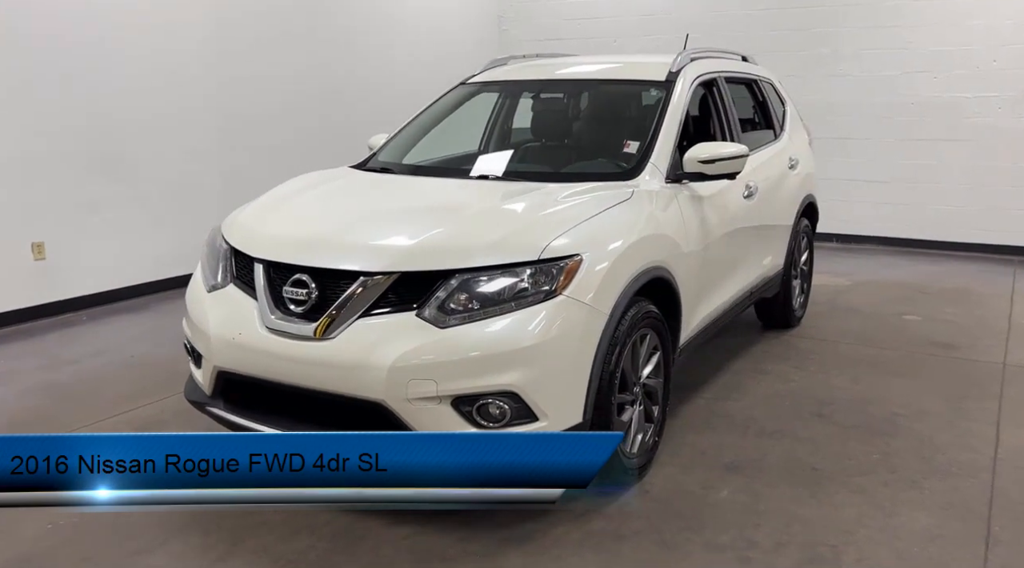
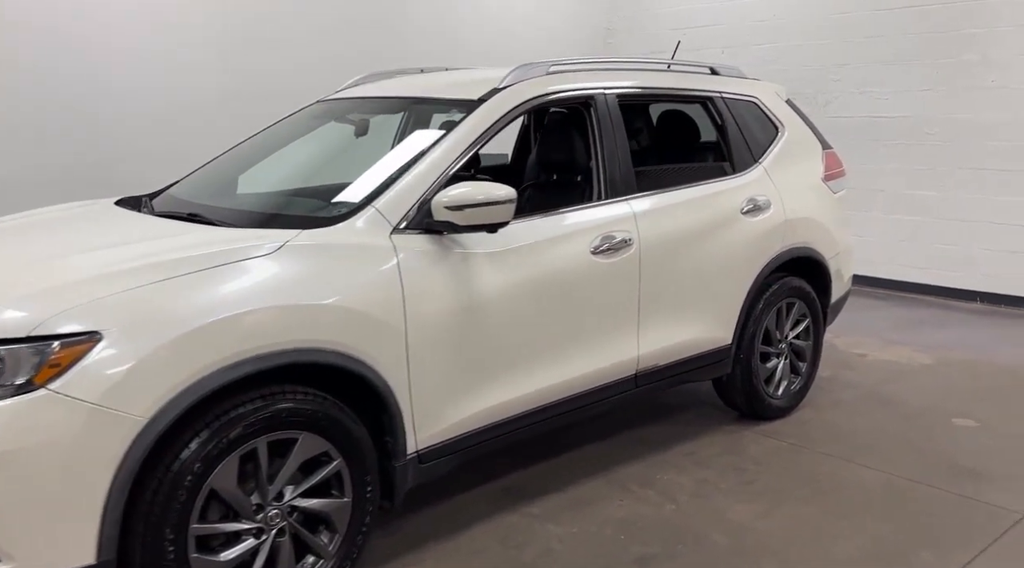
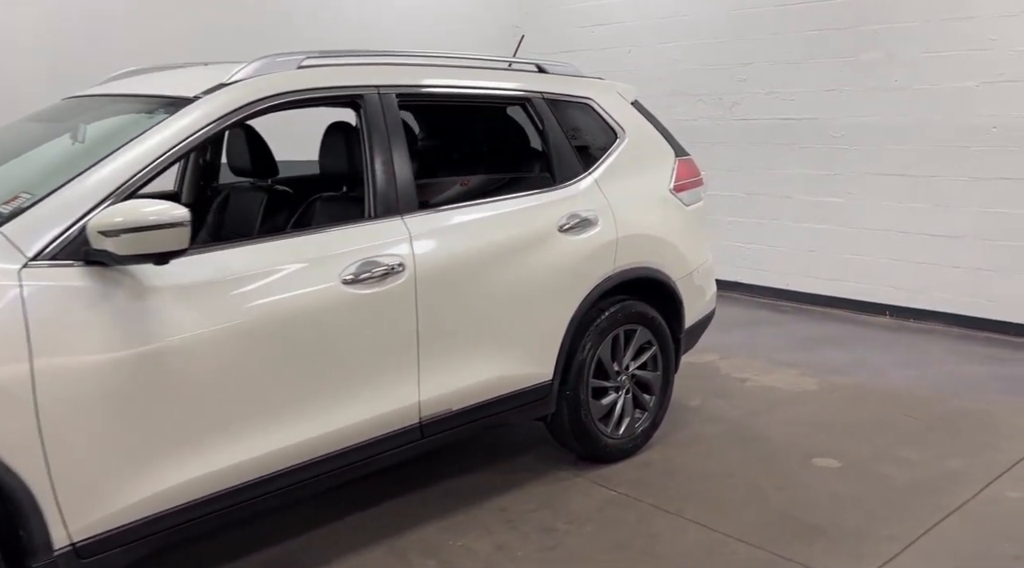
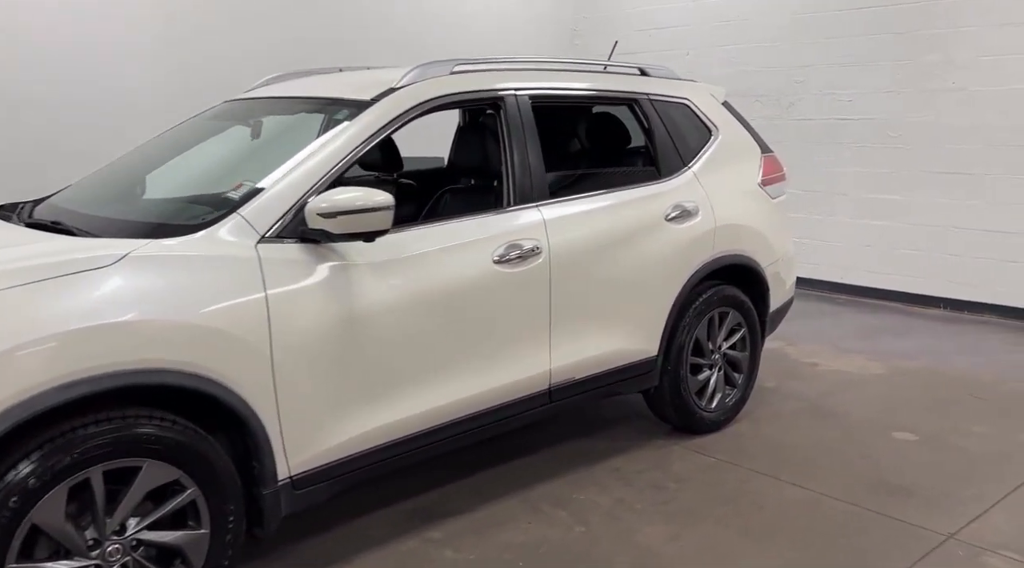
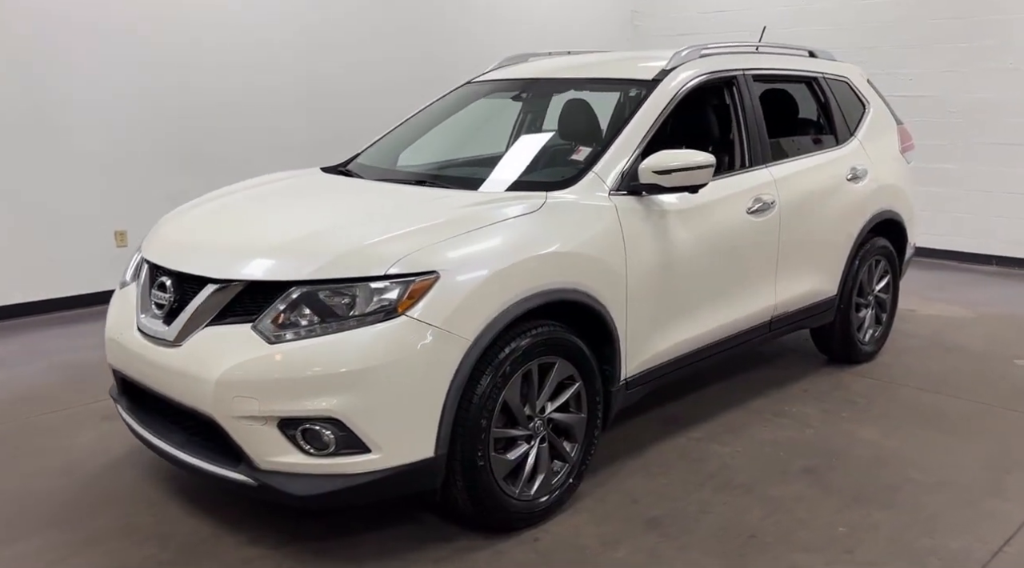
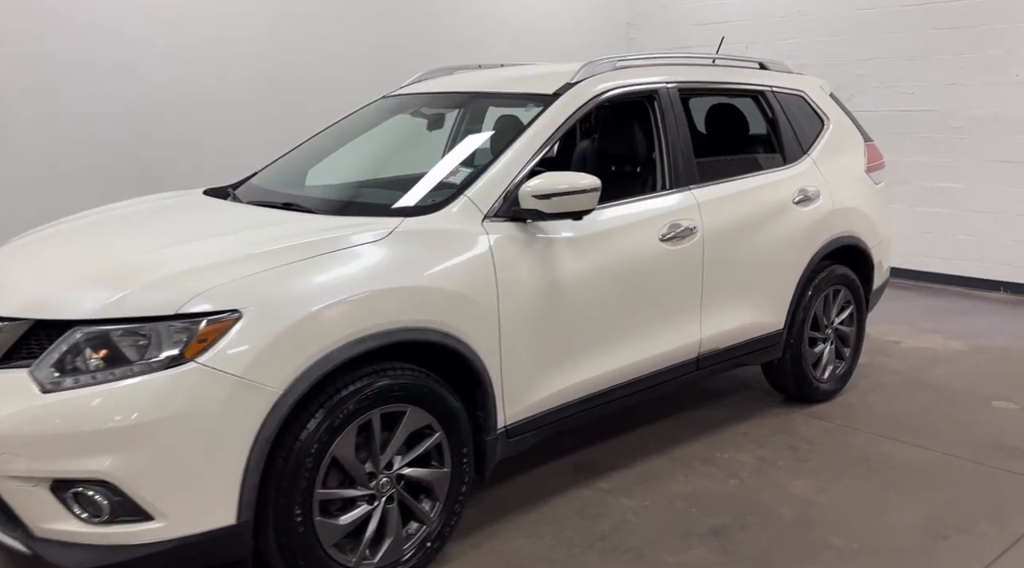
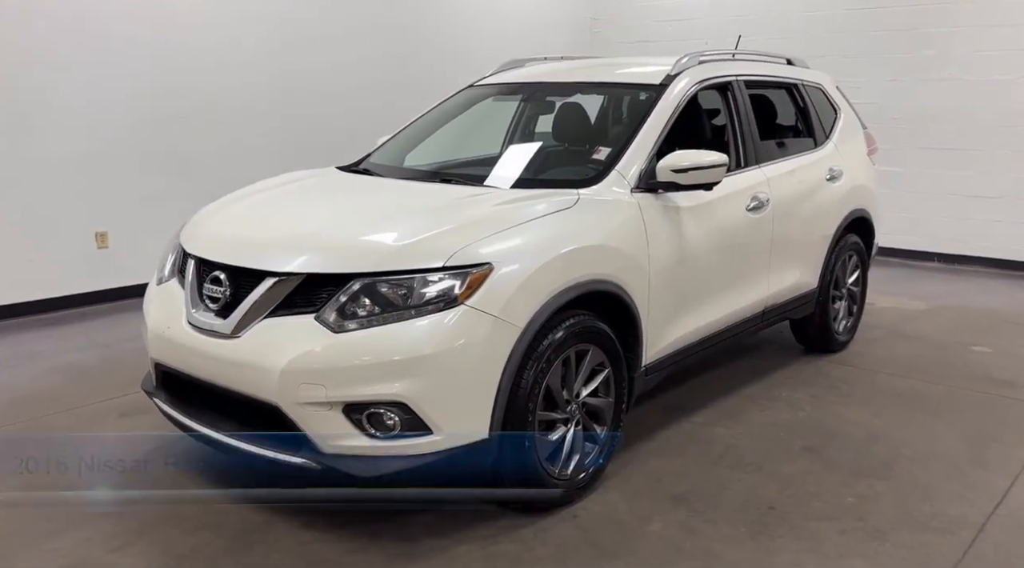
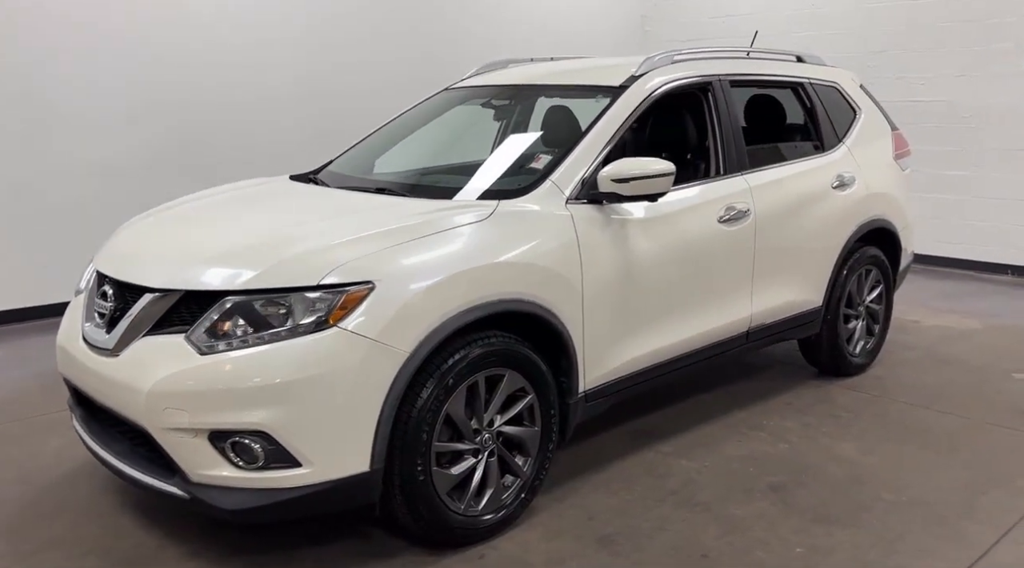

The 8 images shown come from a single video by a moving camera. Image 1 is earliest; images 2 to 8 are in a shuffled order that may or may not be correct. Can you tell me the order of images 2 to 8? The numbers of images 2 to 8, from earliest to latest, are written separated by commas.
7, 5, 8, 6, 2, 4, 3
